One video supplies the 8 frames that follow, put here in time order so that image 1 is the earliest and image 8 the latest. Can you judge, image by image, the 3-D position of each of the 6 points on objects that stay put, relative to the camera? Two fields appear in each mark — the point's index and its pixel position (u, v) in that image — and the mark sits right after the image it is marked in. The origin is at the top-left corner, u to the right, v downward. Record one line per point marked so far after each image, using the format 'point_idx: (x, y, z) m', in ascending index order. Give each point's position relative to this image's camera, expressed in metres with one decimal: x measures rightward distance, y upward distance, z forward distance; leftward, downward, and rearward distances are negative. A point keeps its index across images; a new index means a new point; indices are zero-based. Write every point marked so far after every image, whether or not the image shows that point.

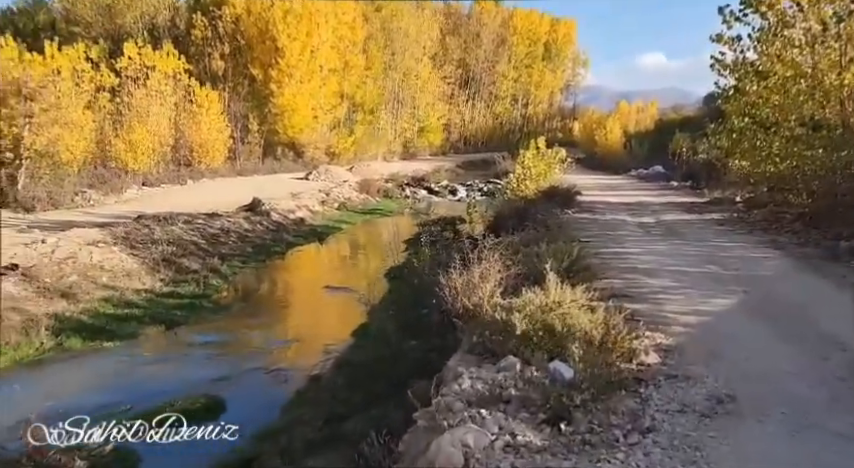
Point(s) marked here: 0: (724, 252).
0: (+5.5, -0.3, +12.9) m
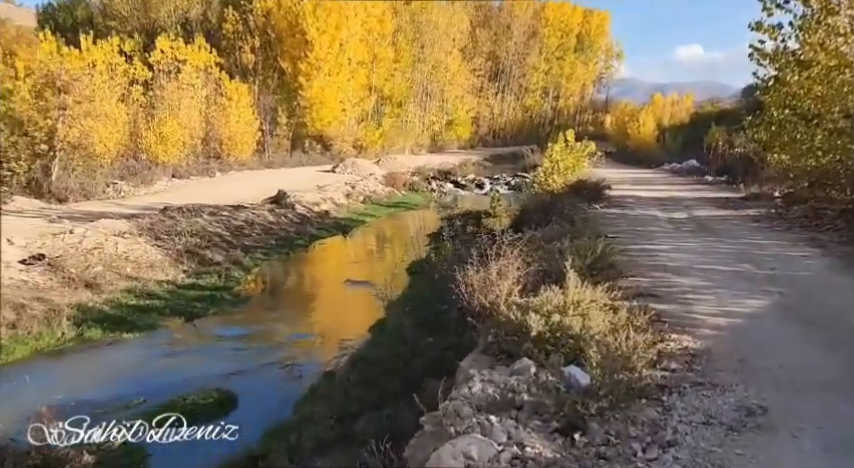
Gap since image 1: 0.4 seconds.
0: (+5.9, -0.3, +12.4) m
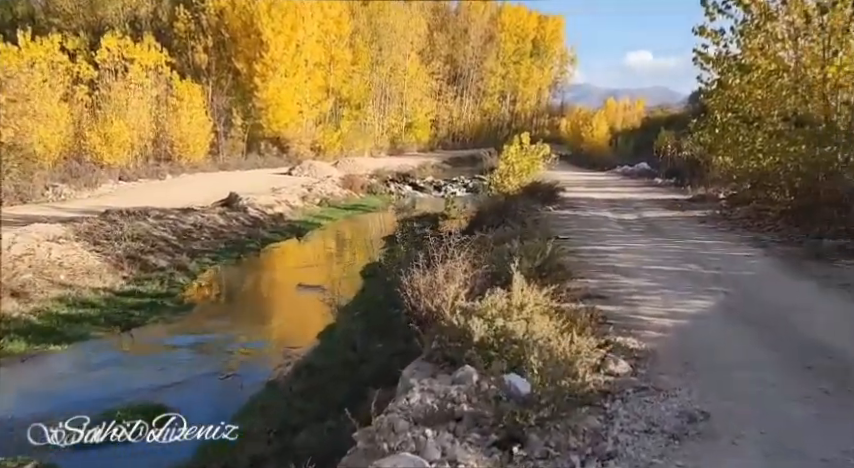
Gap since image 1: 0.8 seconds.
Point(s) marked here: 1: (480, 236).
0: (+5.0, -0.3, +12.5) m
1: (+0.9, 0.0, +11.9) m
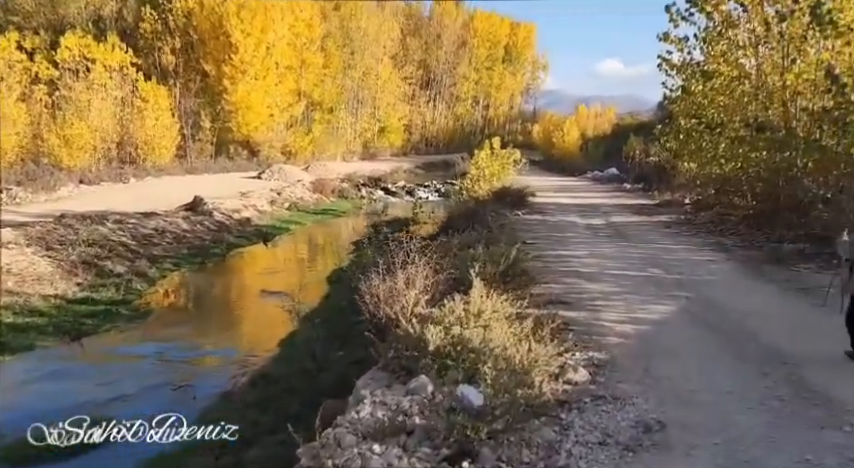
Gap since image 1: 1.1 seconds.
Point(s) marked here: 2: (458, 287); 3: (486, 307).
0: (+4.4, -0.4, +12.6) m
1: (+0.3, -0.1, +11.8) m
2: (+0.4, -0.6, +8.1) m
3: (+0.5, -0.7, +6.3) m
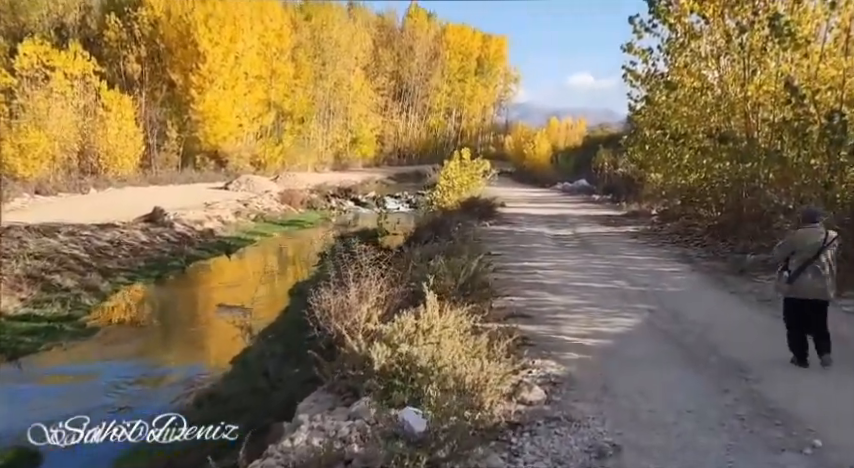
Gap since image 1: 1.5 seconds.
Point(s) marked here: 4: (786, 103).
0: (+3.7, -0.6, +12.4) m
1: (-0.3, -0.3, +11.5) m
2: (-0.2, -0.8, +7.8) m
3: (+0.1, -0.8, +6.0) m
4: (+6.2, +2.3, +12.0) m
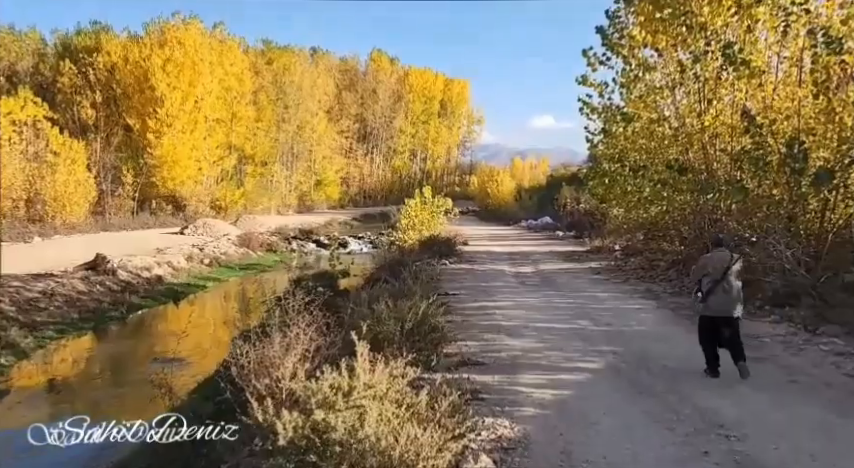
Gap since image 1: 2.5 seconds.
0: (+2.9, -1.2, +11.7) m
1: (-1.1, -1.0, +10.6) m
2: (-0.8, -1.2, +6.9) m
3: (-0.4, -1.1, +5.1) m
4: (+5.3, +1.7, +11.5) m
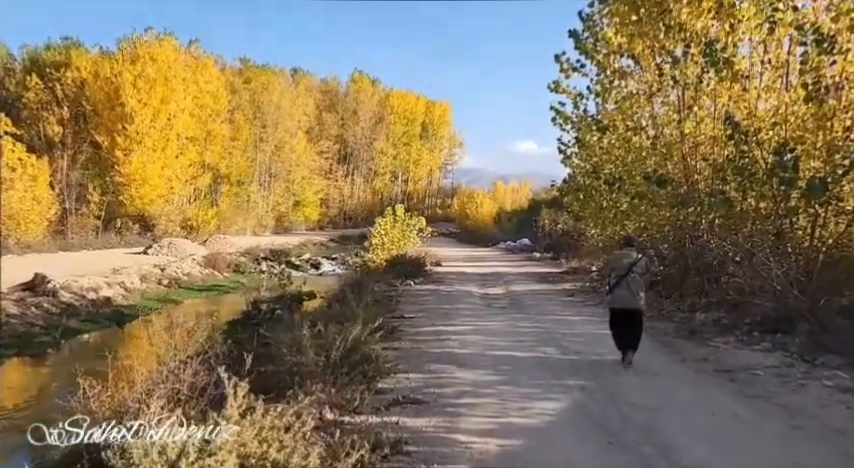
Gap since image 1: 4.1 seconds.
0: (+2.1, -1.4, +10.4) m
1: (-1.9, -1.2, +9.2) m
2: (-1.4, -1.3, +5.5) m
3: (-1.0, -1.1, +3.8) m
4: (+4.6, +1.5, +10.4) m
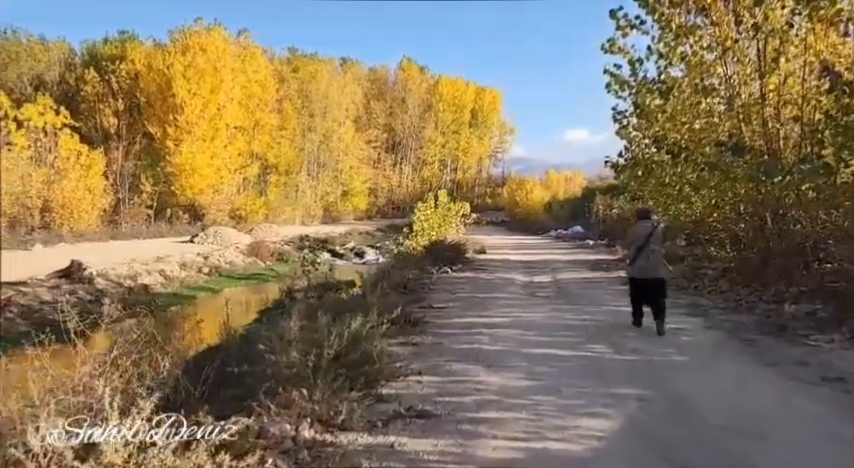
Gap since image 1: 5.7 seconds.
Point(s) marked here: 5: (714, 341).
0: (+2.6, -1.2, +9.0) m
1: (-1.5, -0.9, +8.1) m
2: (-1.3, -1.1, +4.4) m
3: (-1.0, -1.0, +2.7) m
4: (+5.0, +1.7, +8.8) m
5: (+3.3, -1.2, +7.8) m
